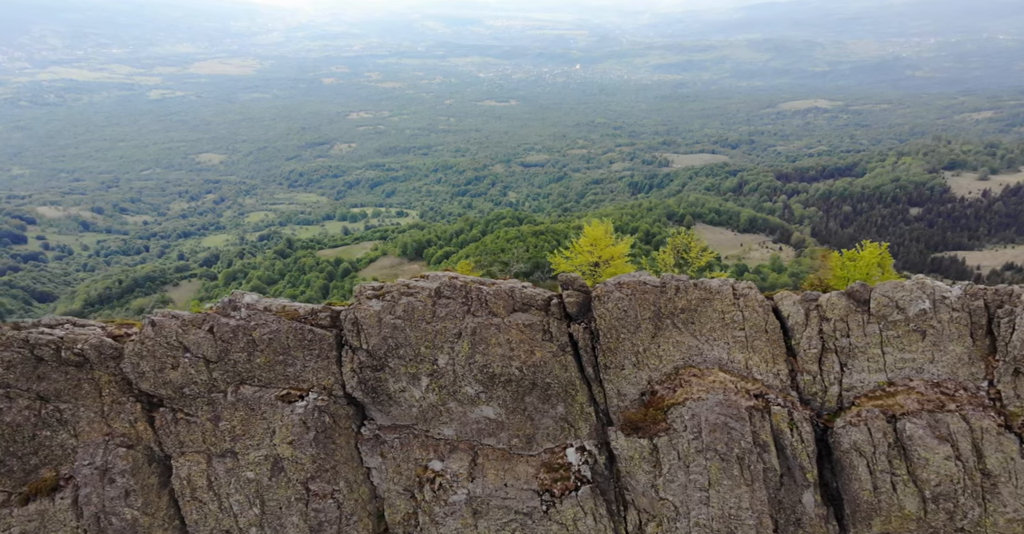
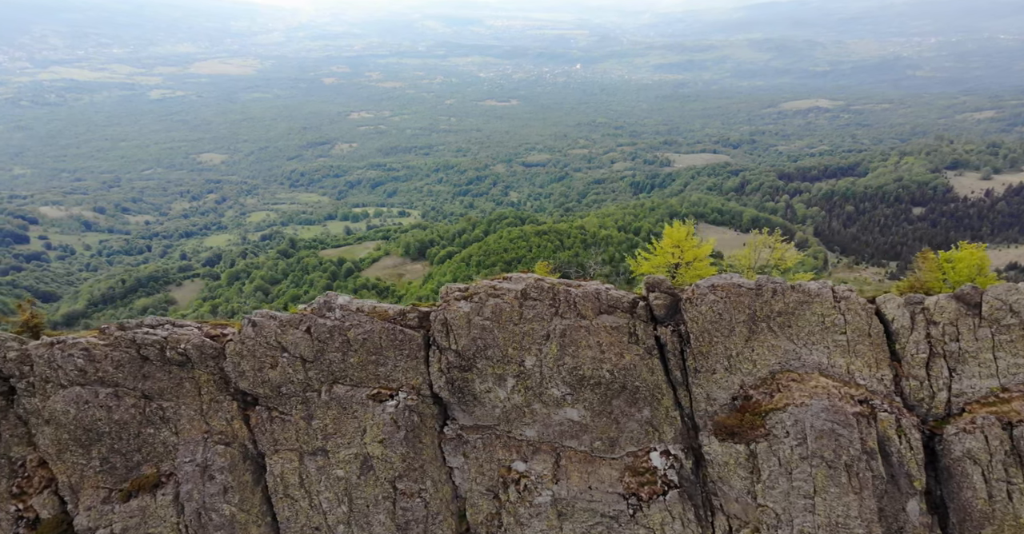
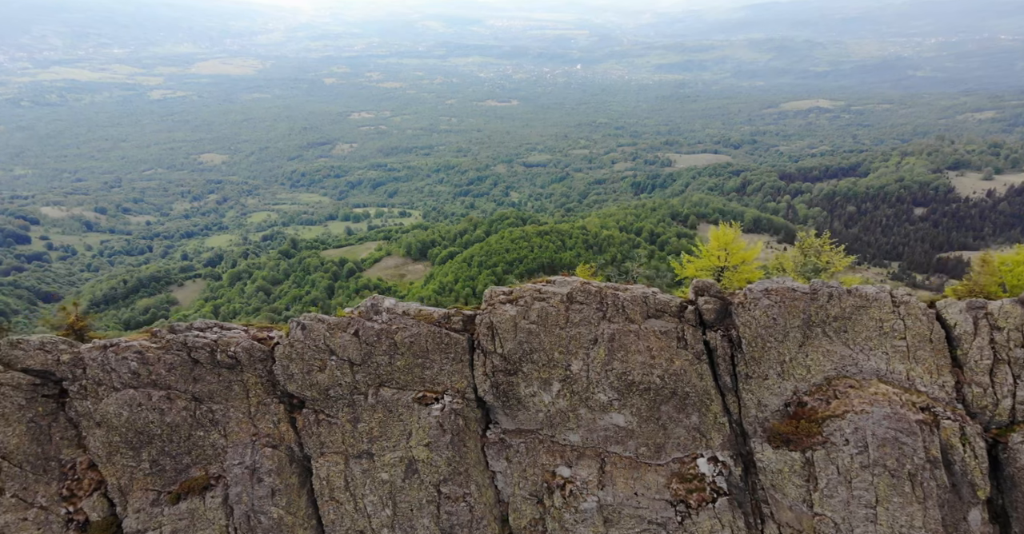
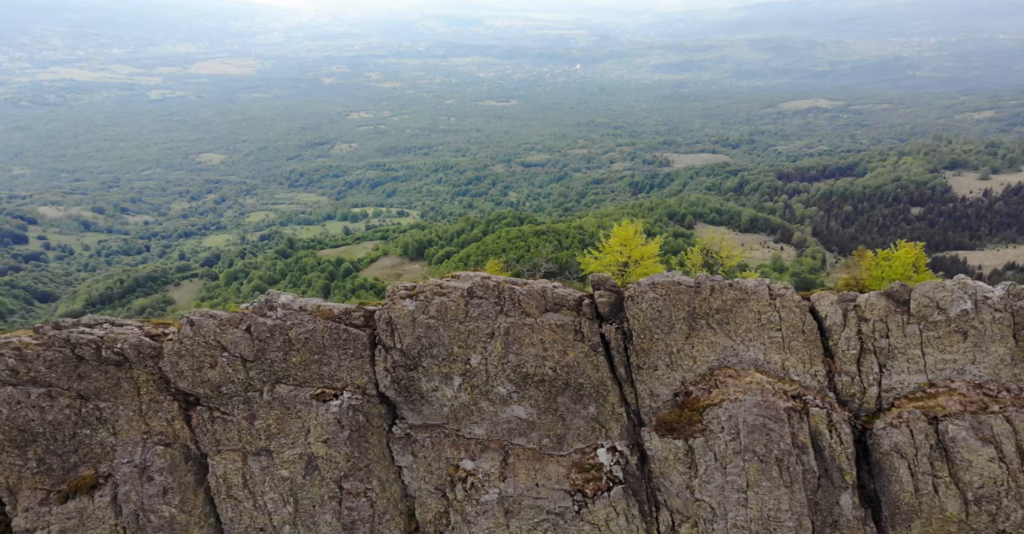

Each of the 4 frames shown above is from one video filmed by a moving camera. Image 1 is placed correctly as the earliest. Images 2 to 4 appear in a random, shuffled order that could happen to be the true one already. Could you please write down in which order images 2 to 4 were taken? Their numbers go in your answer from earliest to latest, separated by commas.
4, 2, 3
